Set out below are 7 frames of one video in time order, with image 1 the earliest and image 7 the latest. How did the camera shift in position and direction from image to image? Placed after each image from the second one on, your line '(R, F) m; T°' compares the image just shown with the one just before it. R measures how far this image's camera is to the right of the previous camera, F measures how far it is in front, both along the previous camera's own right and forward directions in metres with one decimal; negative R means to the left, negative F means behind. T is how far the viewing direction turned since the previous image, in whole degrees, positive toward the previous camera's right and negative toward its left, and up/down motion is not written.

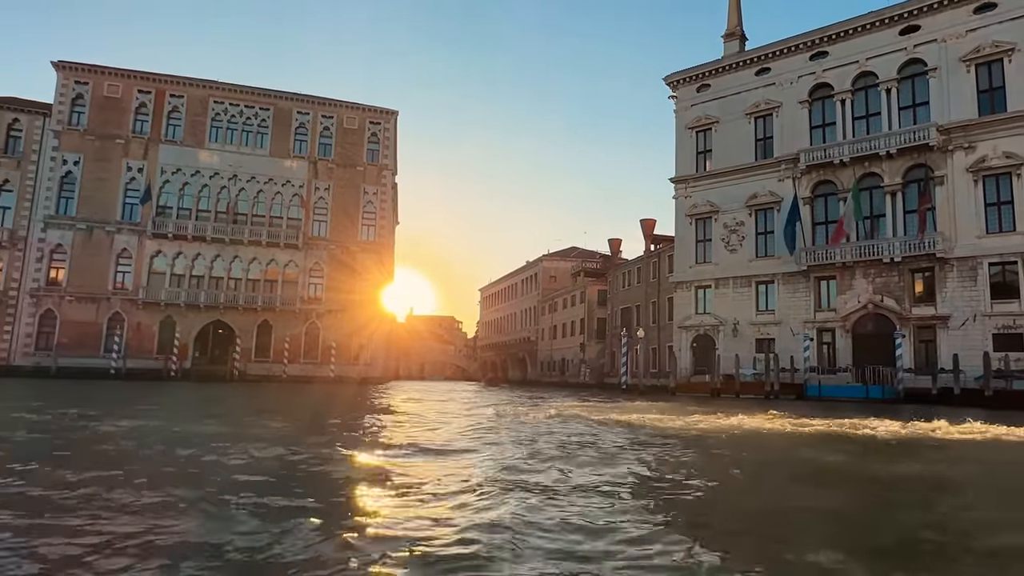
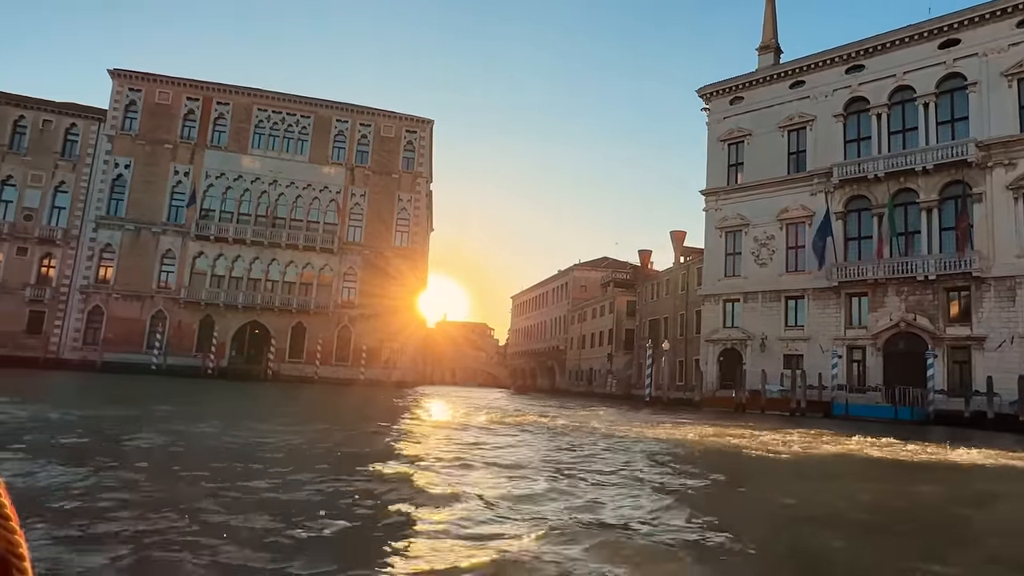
(+0.4, -0.3) m; -3°
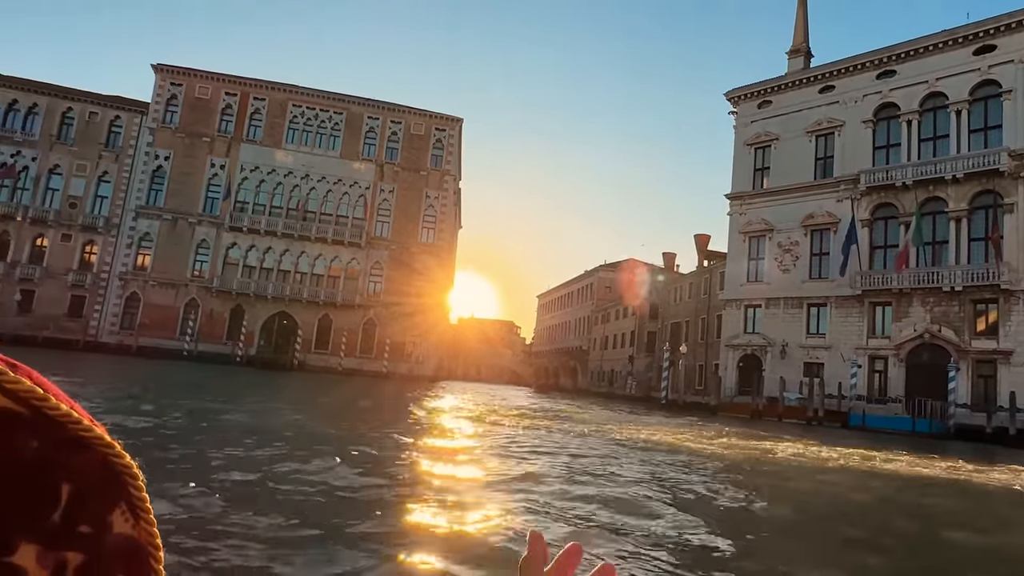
(+0.5, -0.3) m; -3°
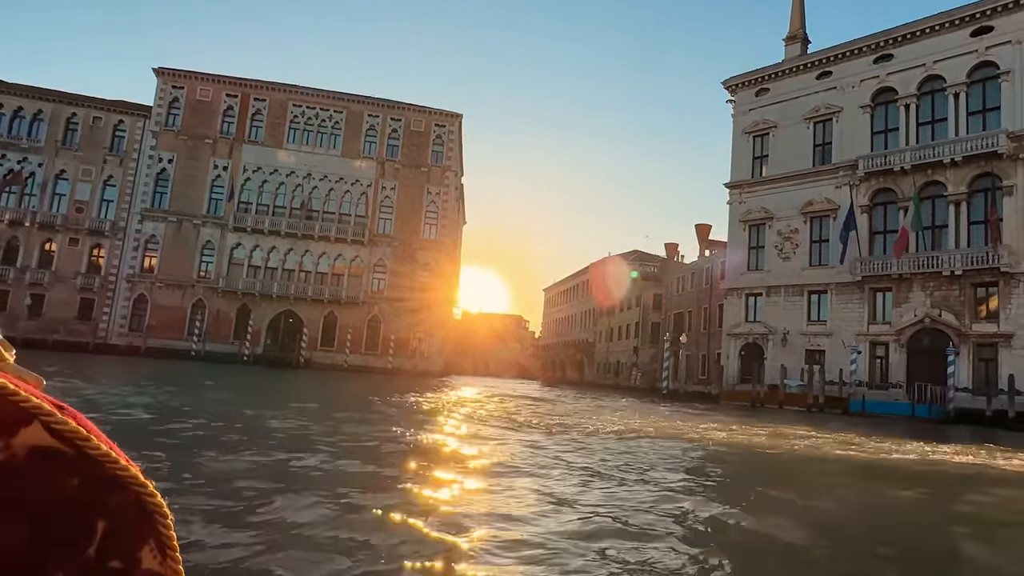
(+0.4, -0.2) m; -1°
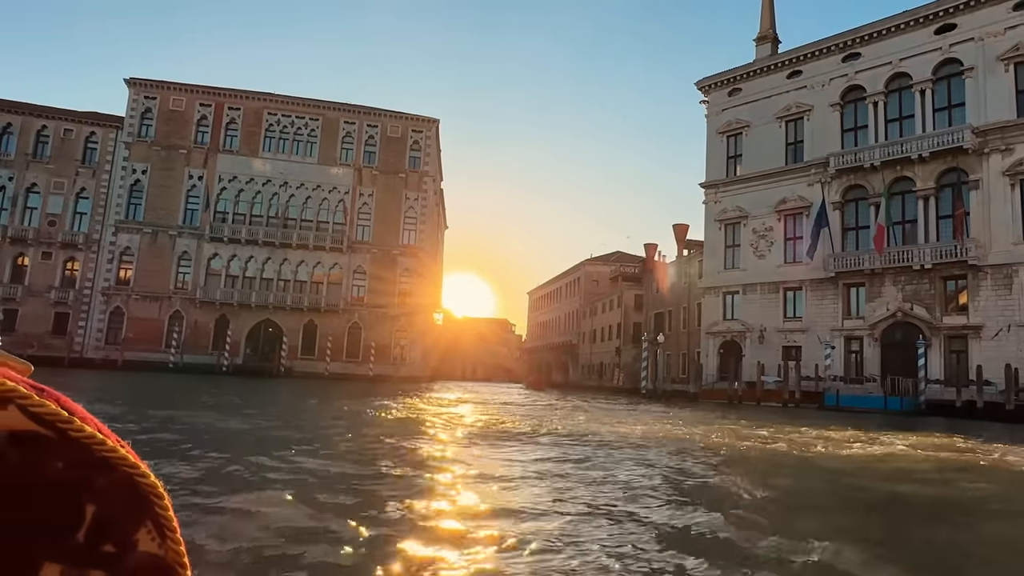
(+0.4, 0.0) m; +1°
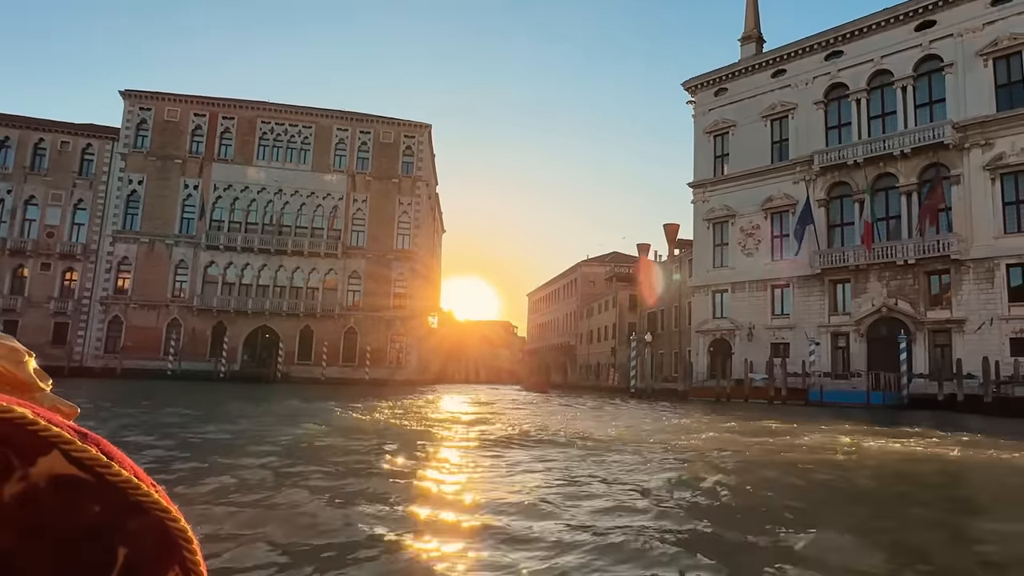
(+0.7, -0.3) m; 0°
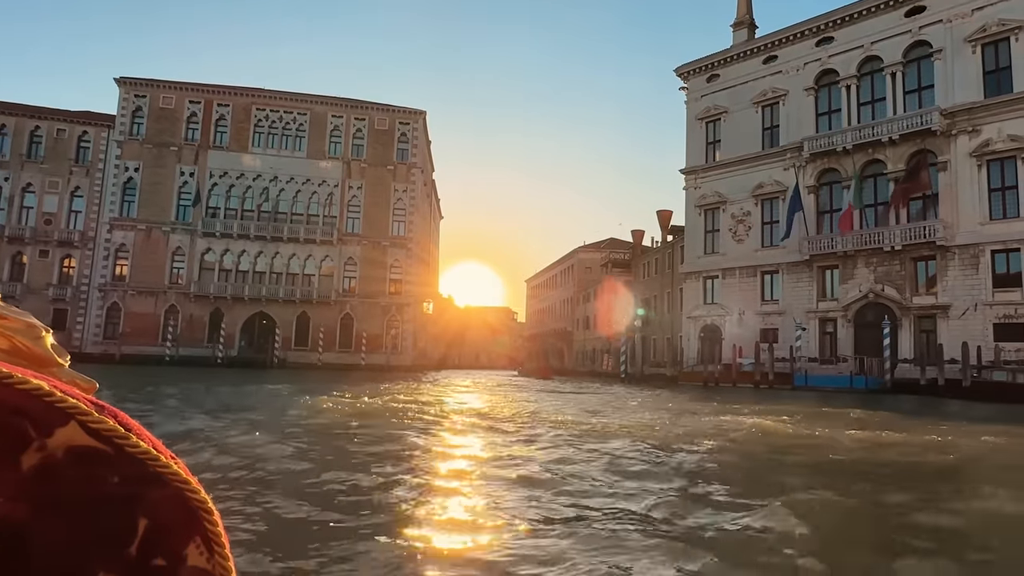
(+0.4, -0.3) m; 0°
